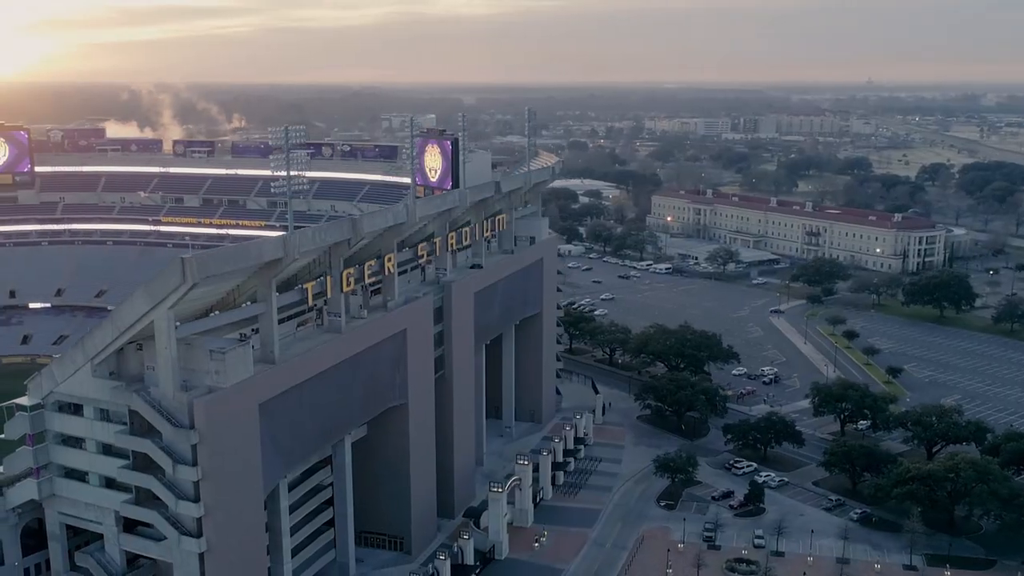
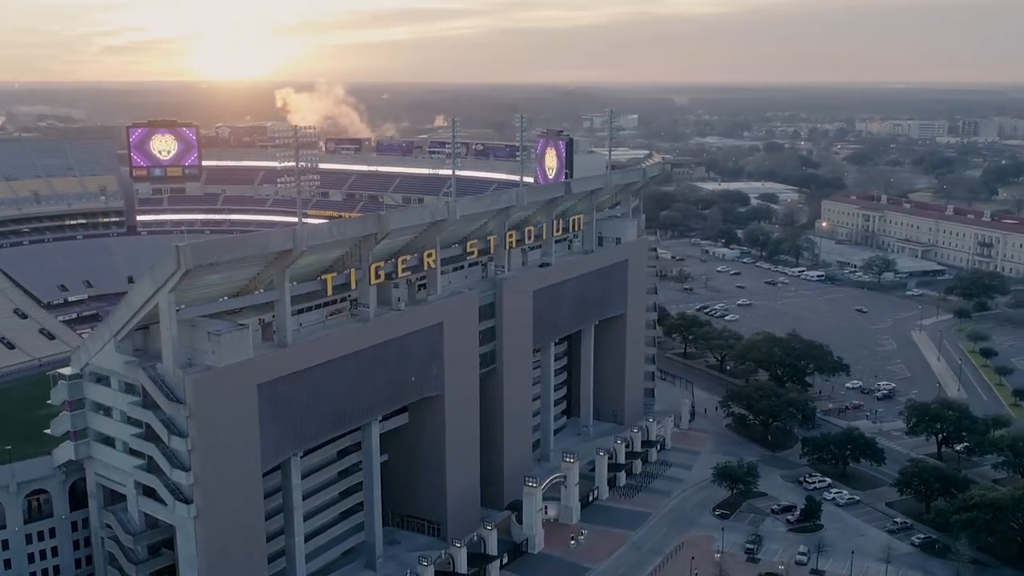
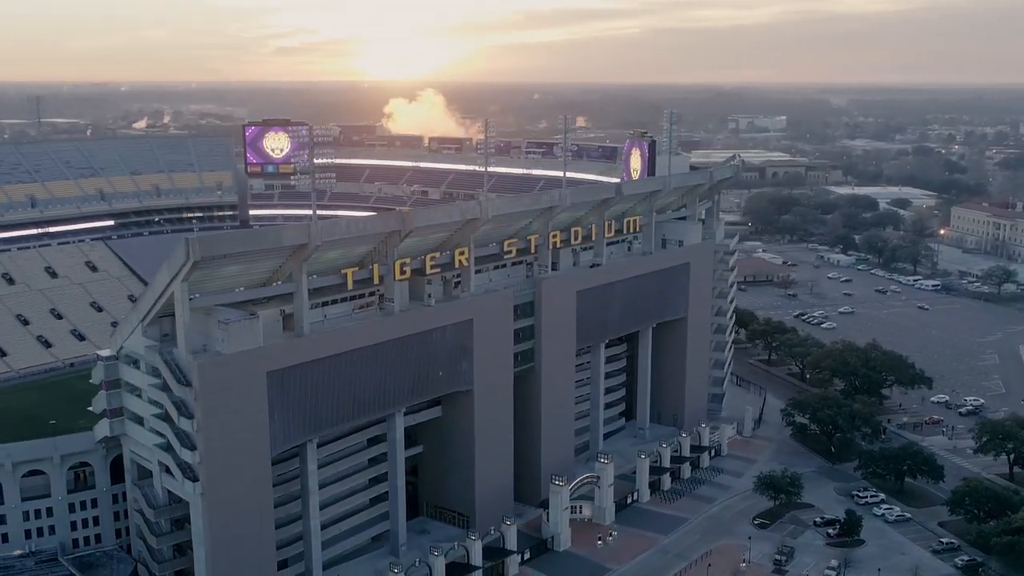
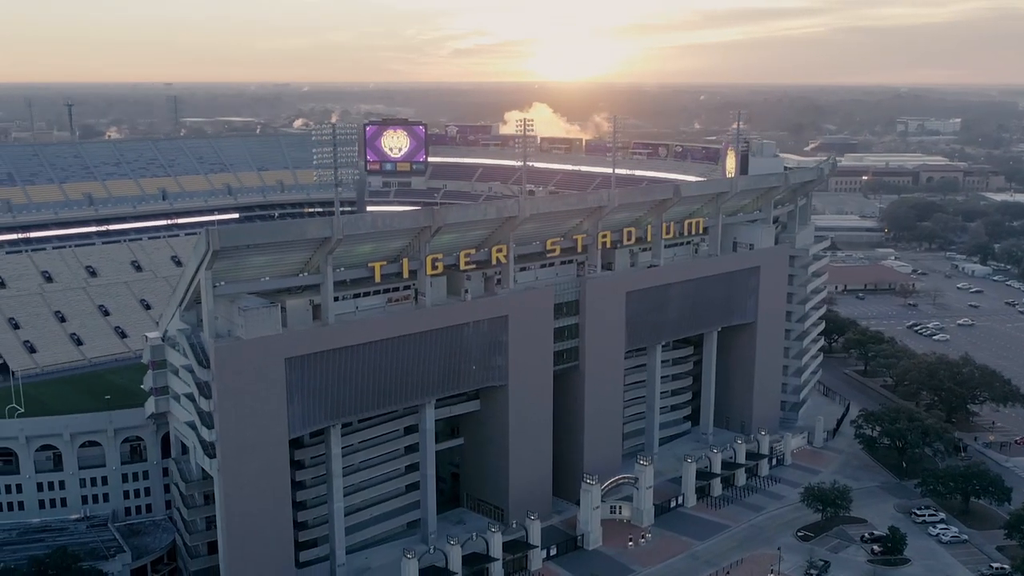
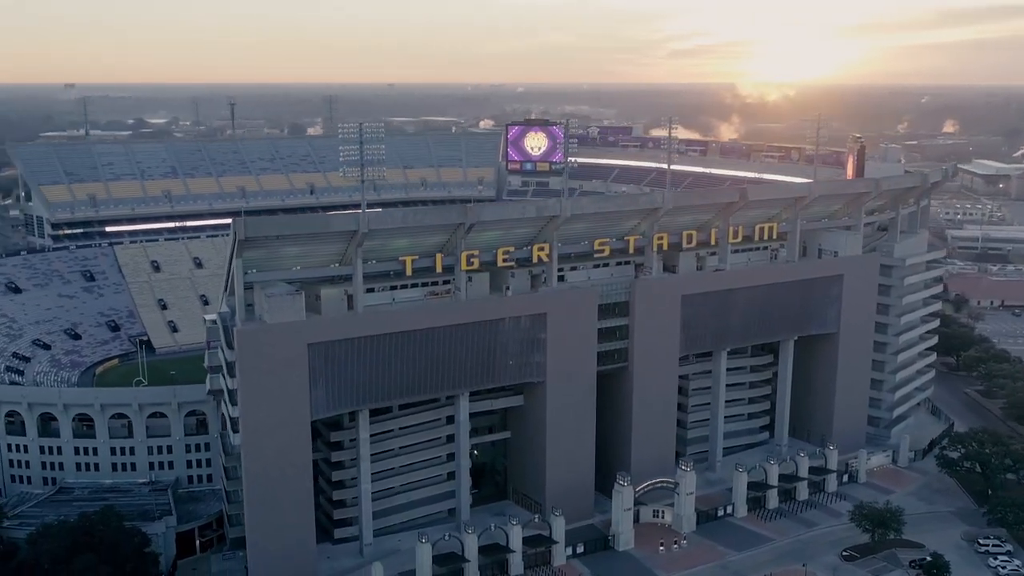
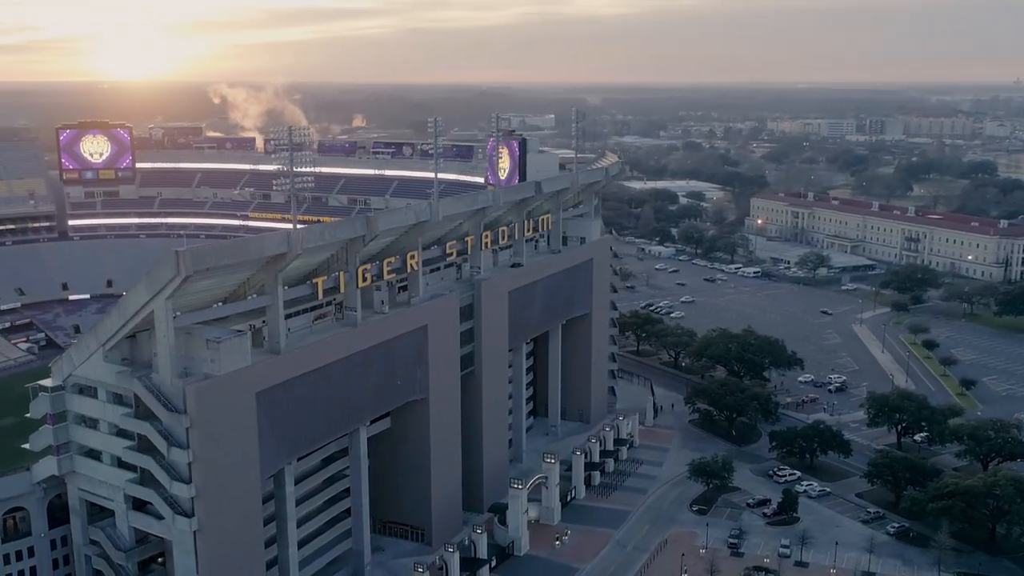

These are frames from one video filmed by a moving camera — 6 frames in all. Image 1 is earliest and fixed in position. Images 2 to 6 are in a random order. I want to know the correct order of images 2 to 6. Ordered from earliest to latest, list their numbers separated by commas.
6, 2, 3, 4, 5
